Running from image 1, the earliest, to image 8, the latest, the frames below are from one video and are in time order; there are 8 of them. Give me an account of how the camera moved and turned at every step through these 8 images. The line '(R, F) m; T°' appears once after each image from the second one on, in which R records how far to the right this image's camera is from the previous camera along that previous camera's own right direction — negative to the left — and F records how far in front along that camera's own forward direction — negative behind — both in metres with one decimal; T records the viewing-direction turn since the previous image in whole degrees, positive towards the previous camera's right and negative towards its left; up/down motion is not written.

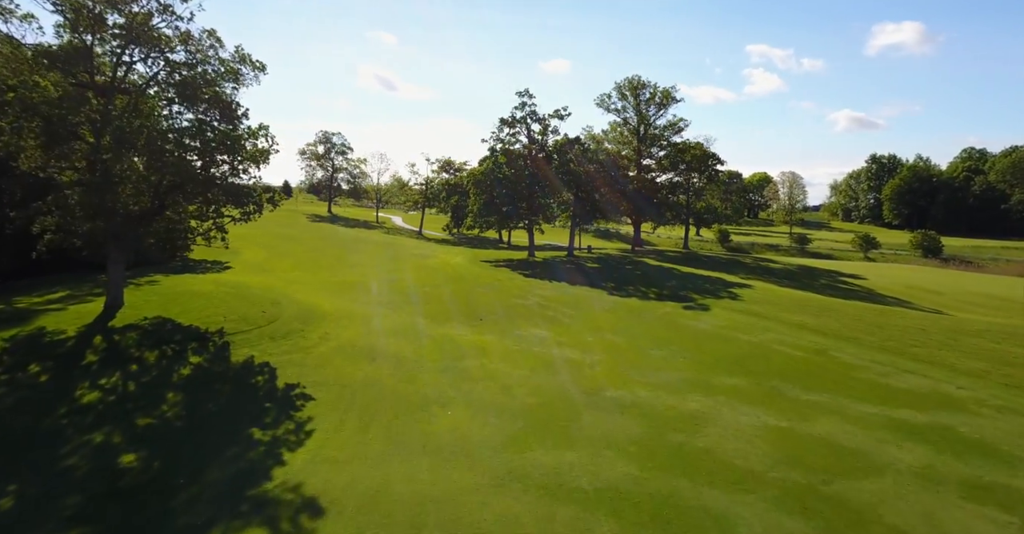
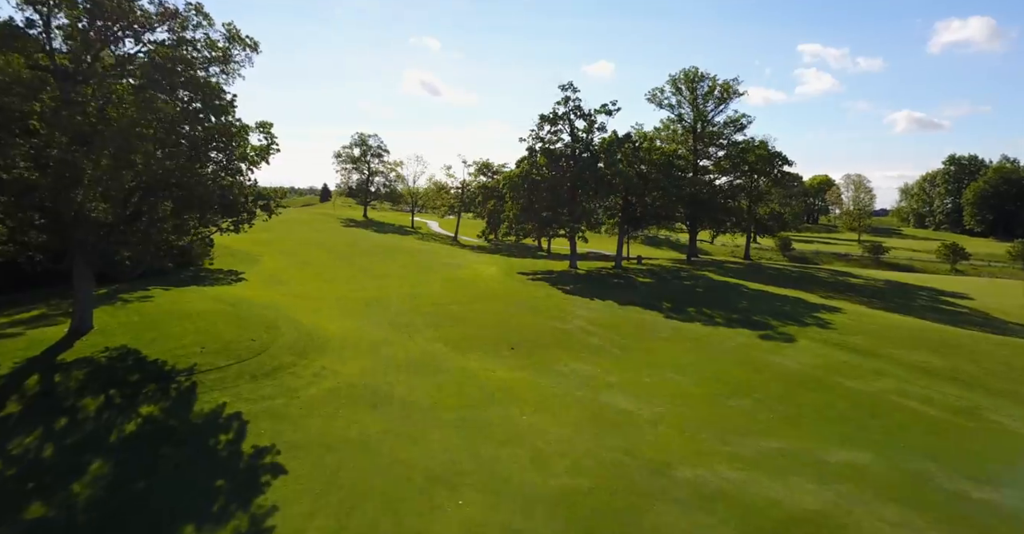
(0.0, +4.0) m; -4°
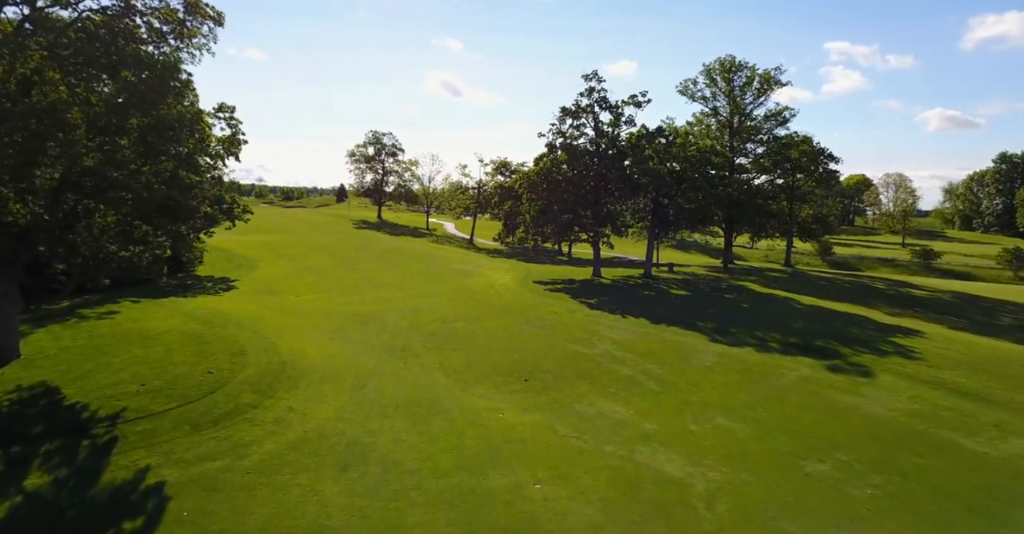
(+0.2, +3.4) m; -2°
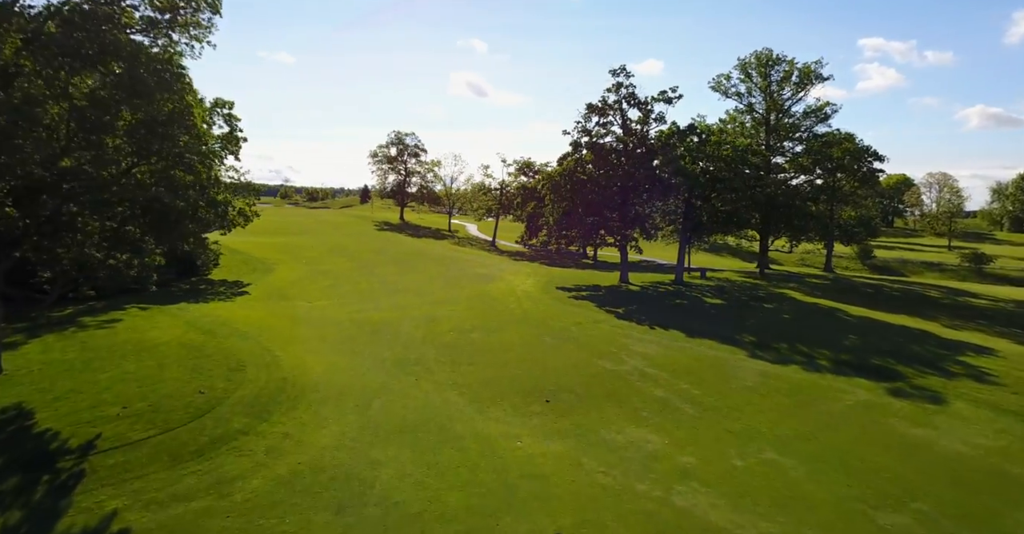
(+0.1, +1.5) m; -2°
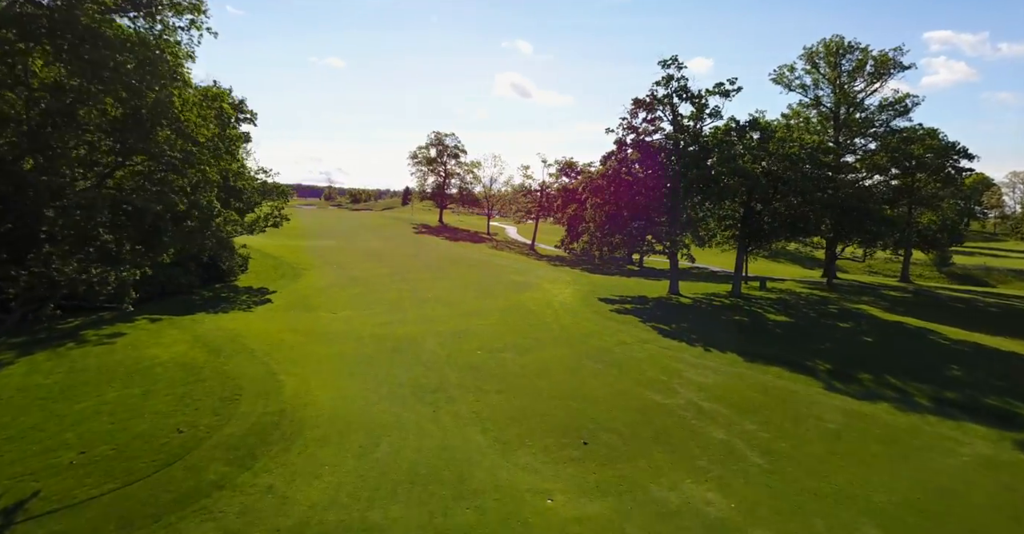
(+0.2, +2.3) m; -4°
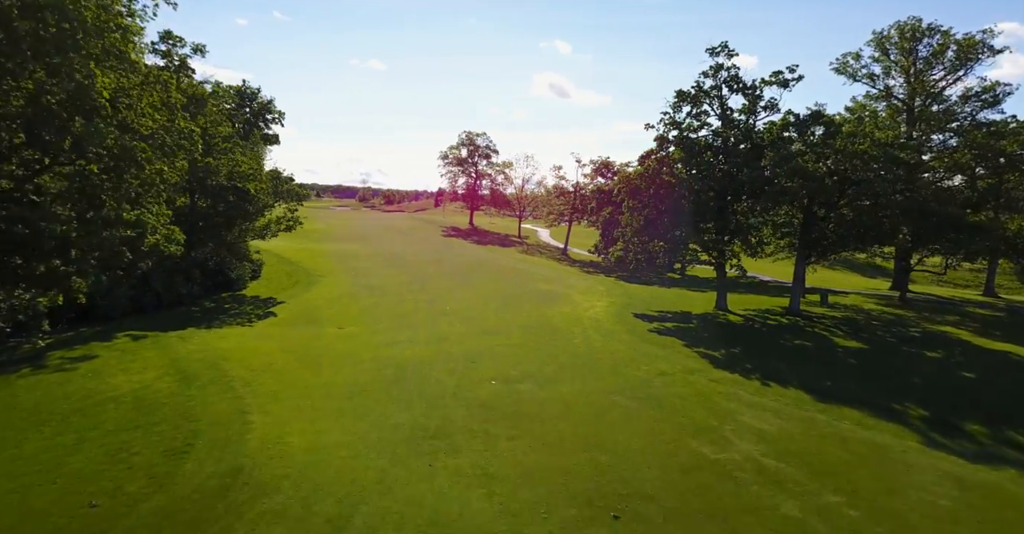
(+0.4, +2.8) m; -4°
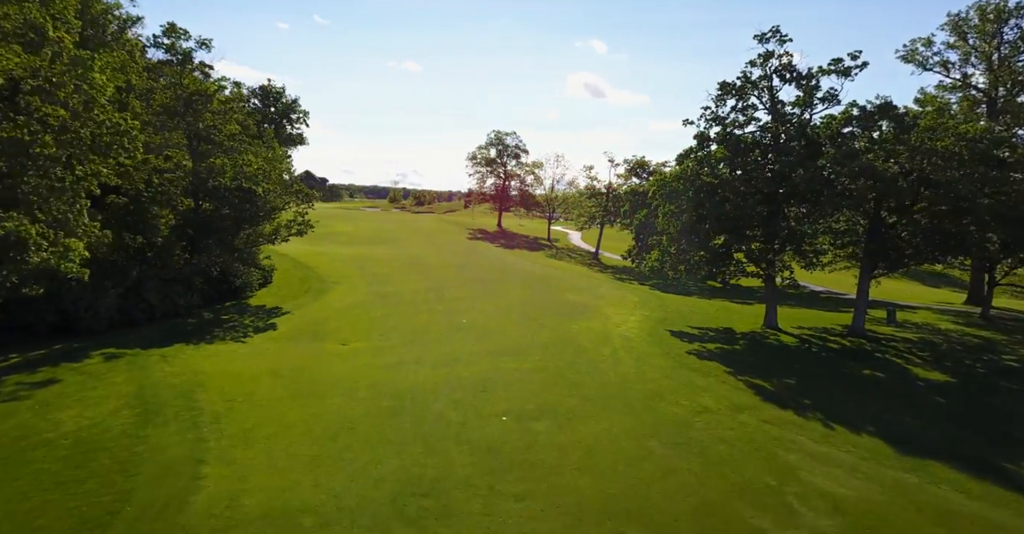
(+0.4, +2.5) m; -3°
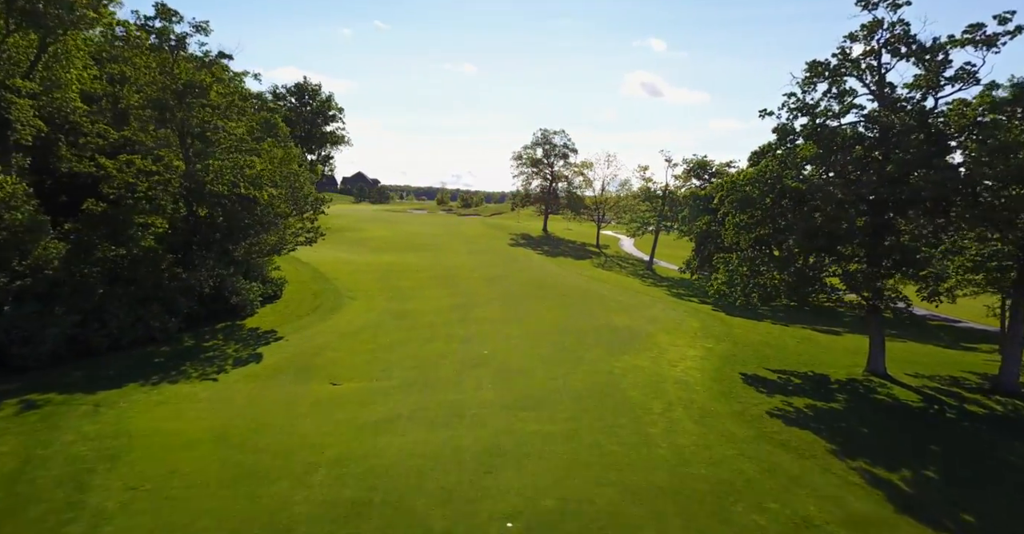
(+0.7, +4.5) m; -5°
